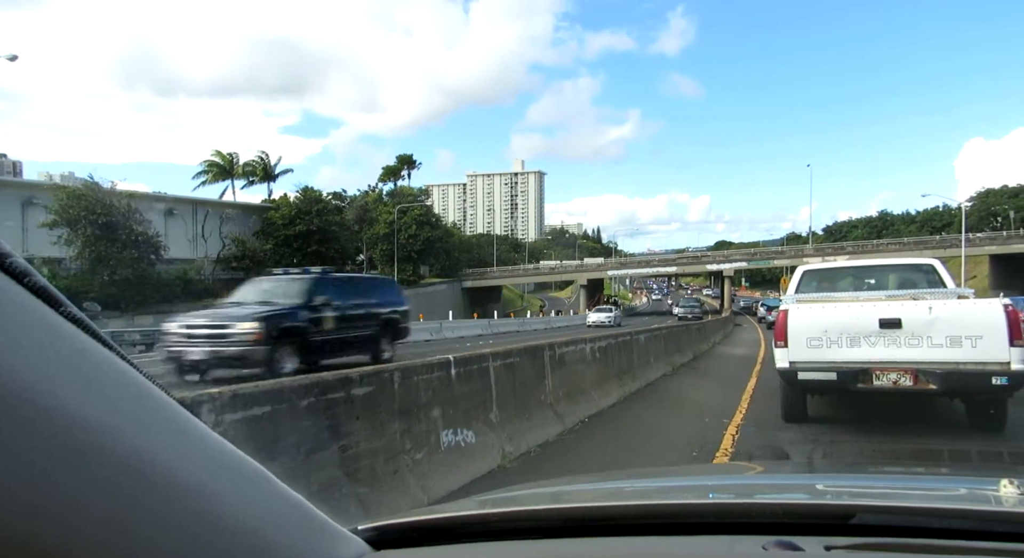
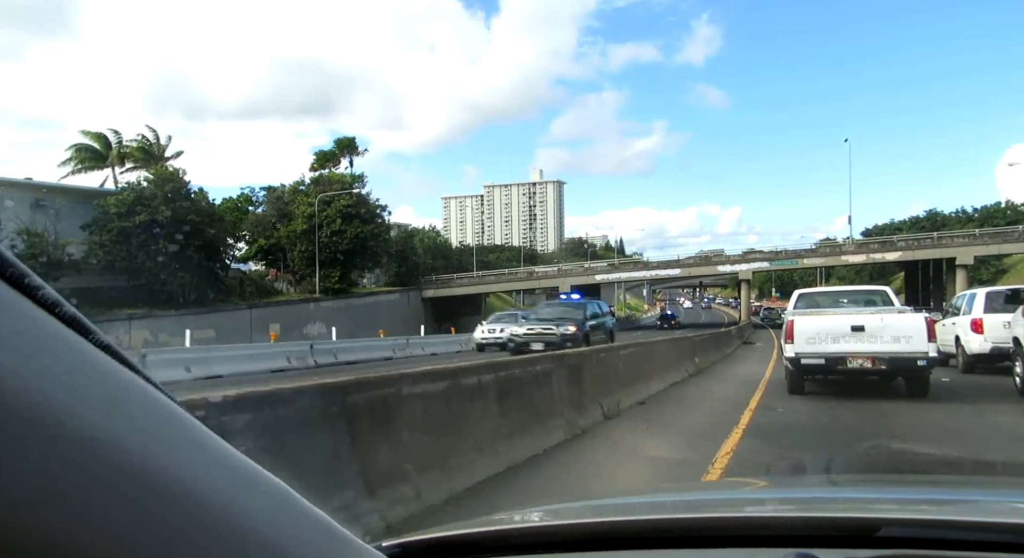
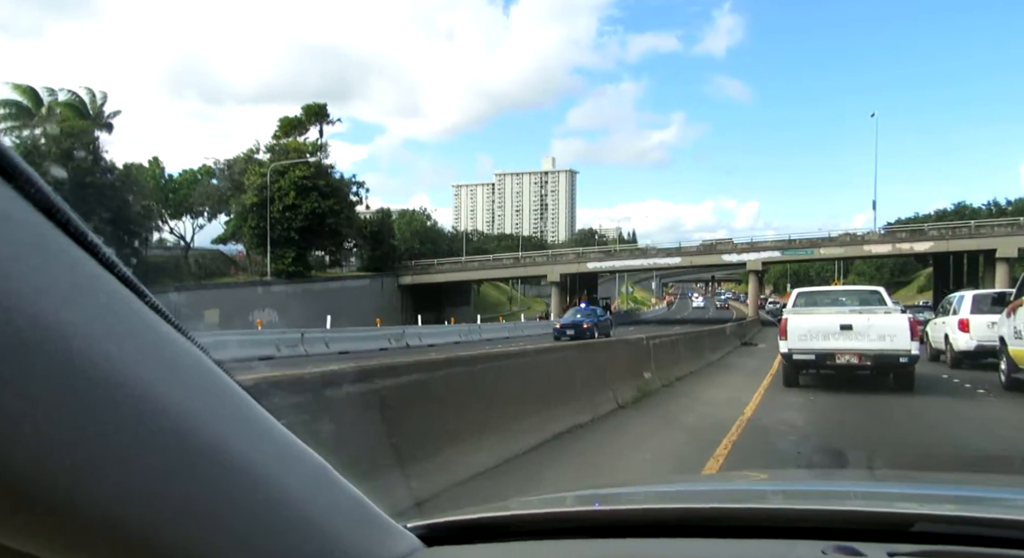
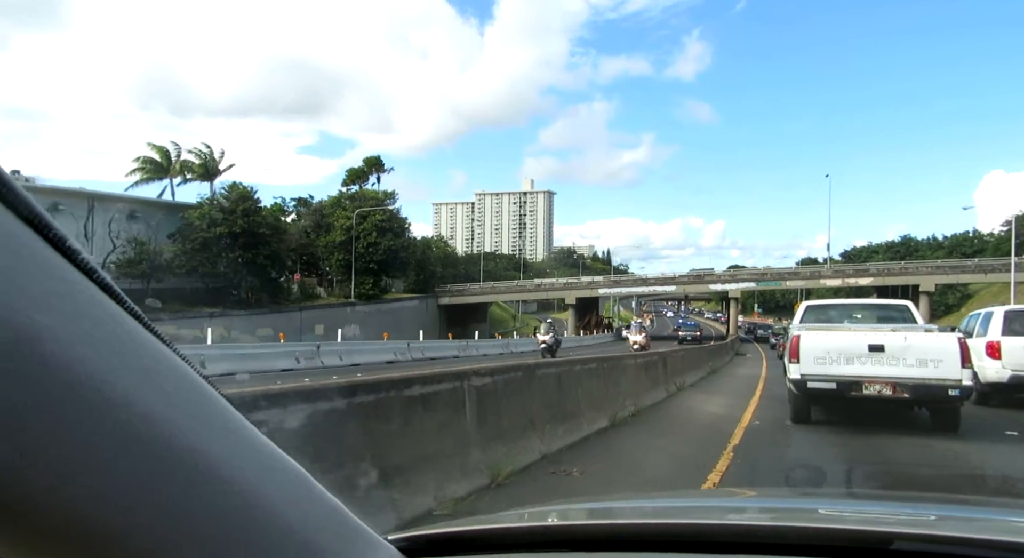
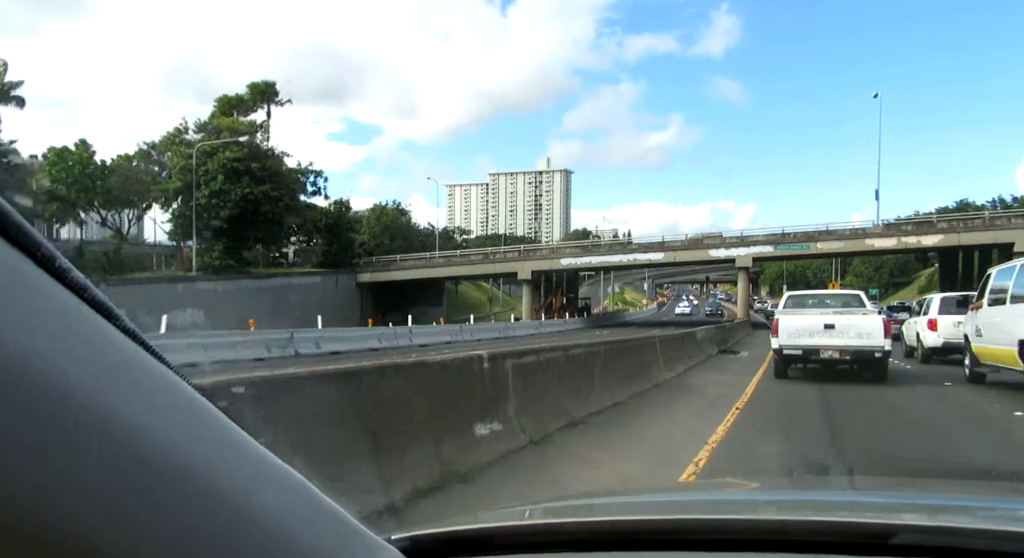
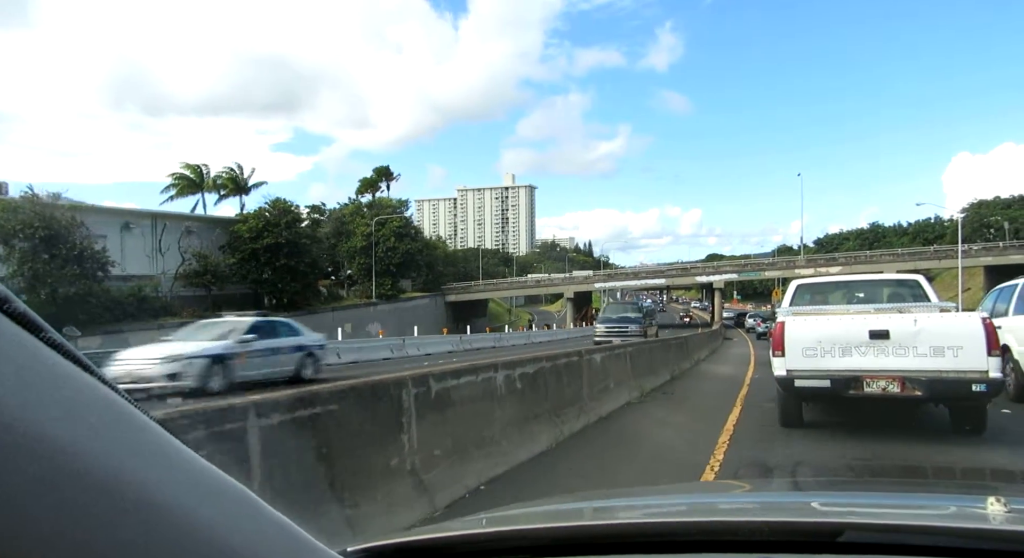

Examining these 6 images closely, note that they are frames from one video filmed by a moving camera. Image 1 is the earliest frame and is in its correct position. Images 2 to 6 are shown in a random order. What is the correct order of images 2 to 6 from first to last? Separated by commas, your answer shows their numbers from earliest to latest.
6, 4, 2, 3, 5
